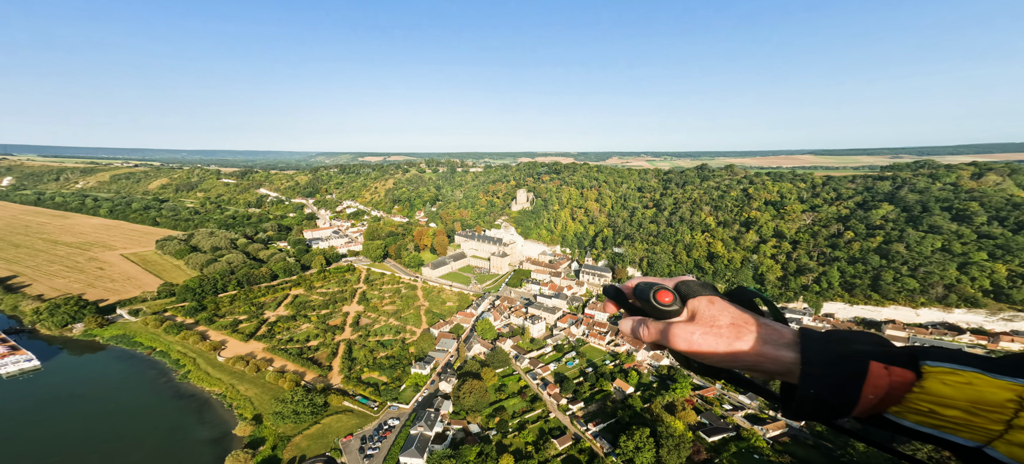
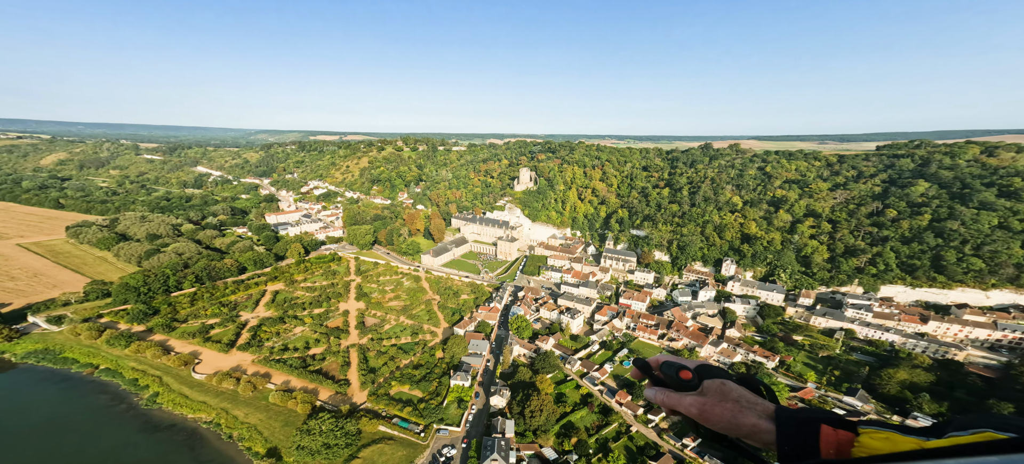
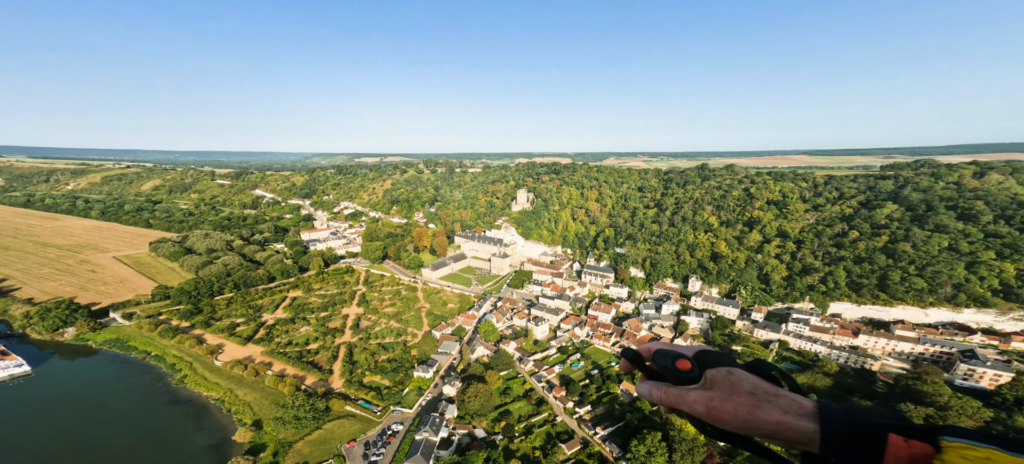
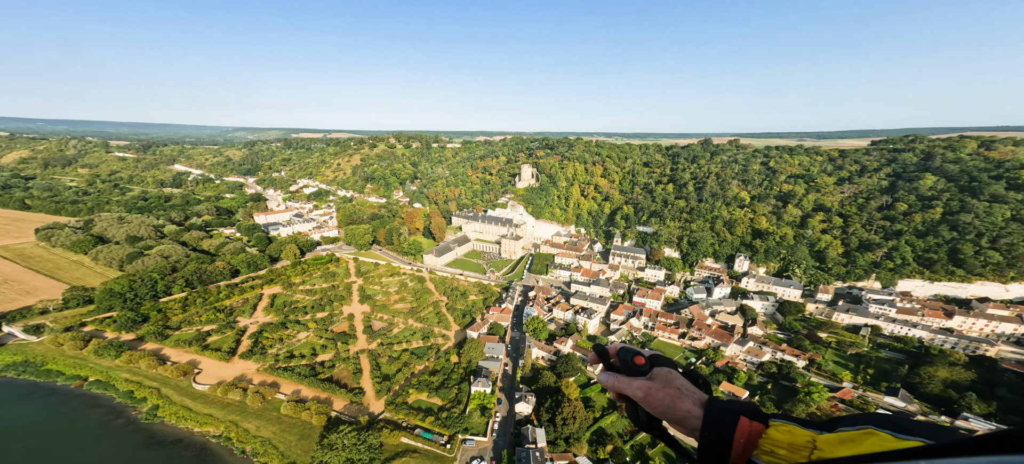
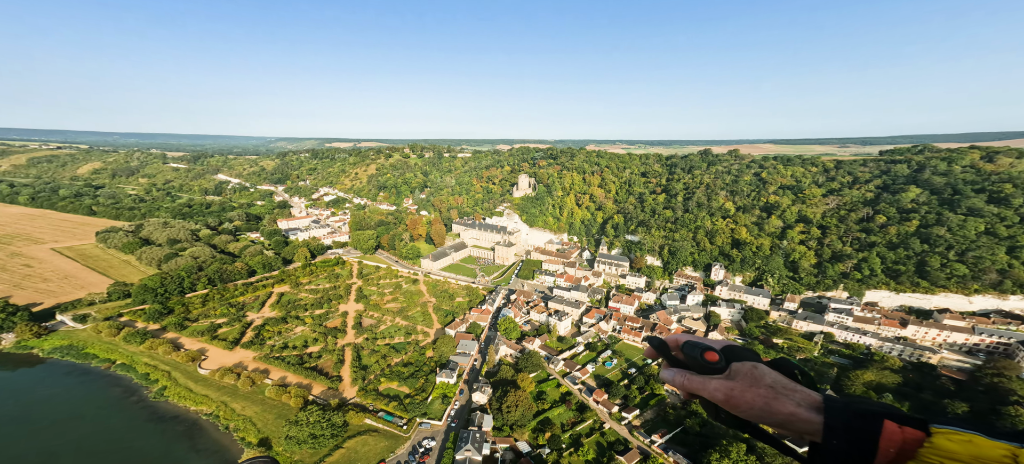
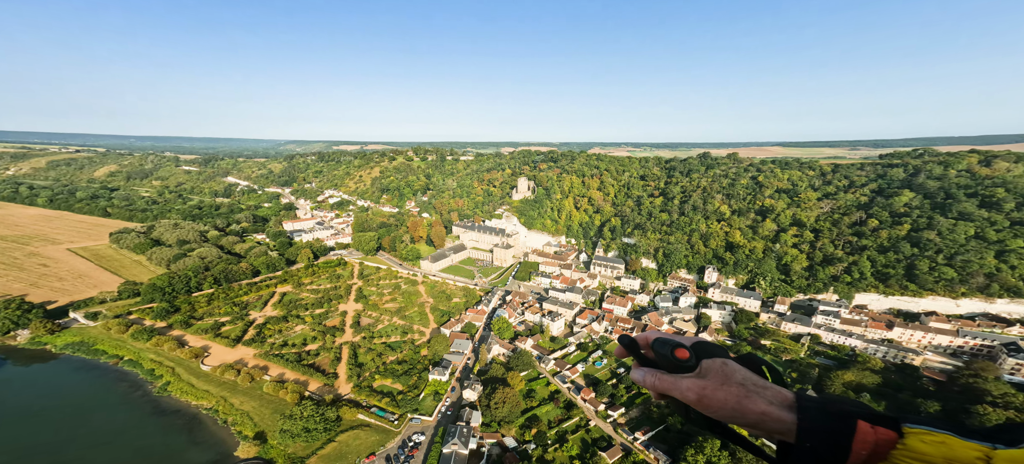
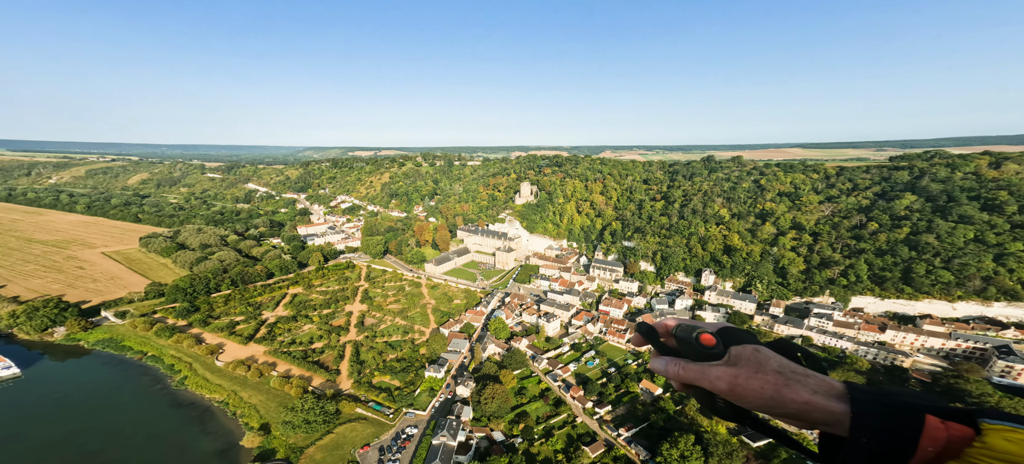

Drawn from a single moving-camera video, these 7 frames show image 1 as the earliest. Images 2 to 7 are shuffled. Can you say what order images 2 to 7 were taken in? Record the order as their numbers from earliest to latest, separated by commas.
3, 7, 6, 5, 2, 4
